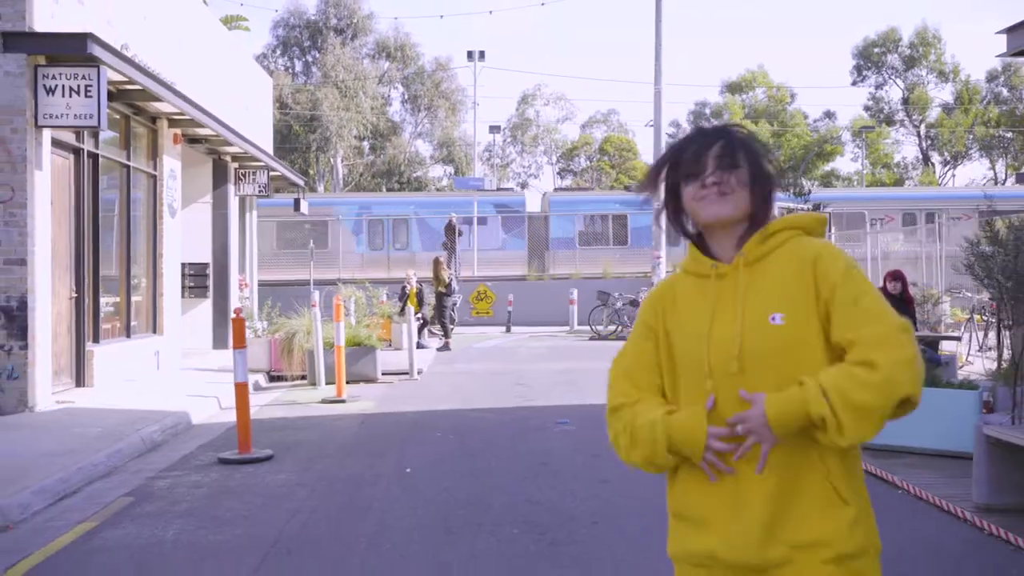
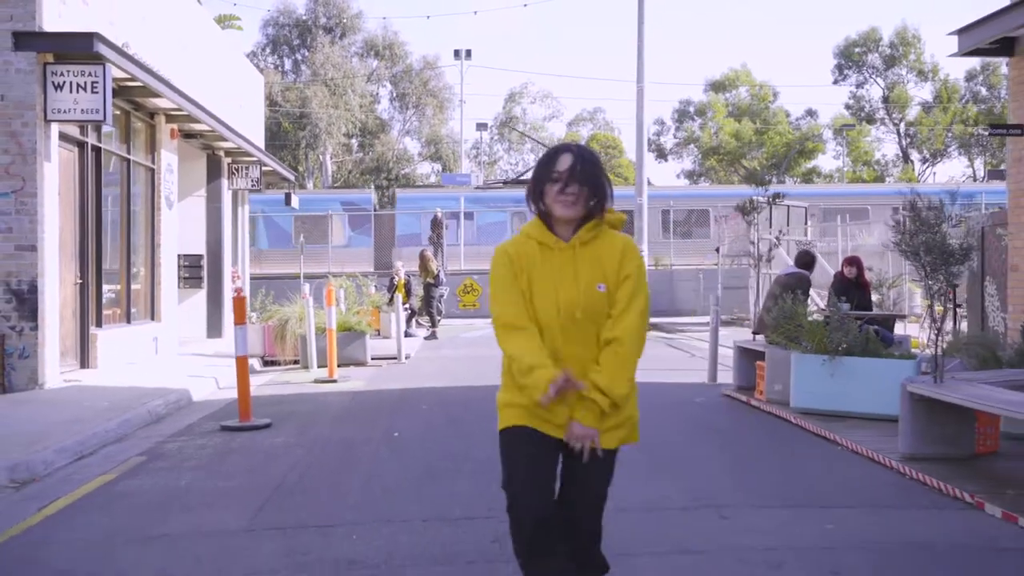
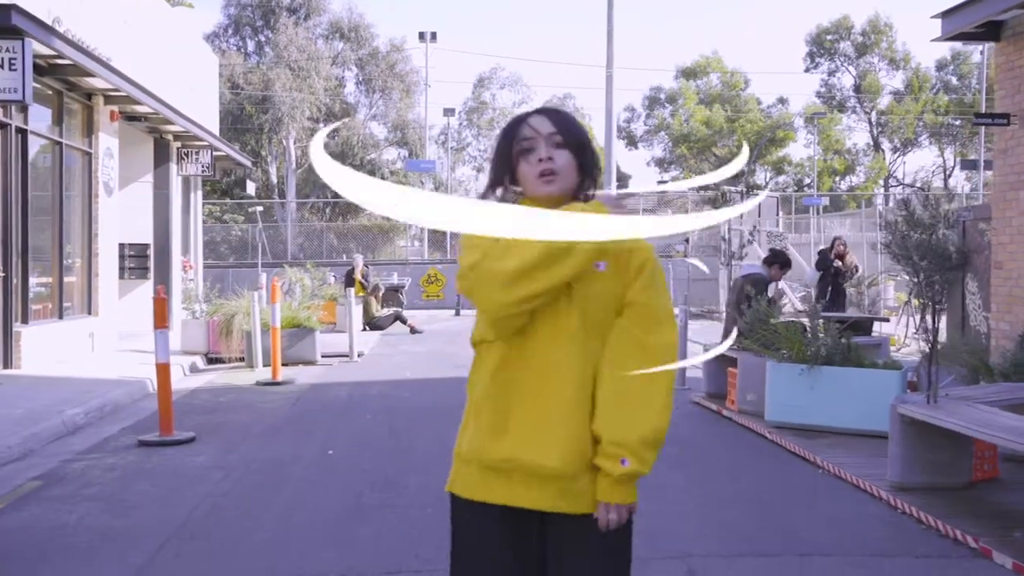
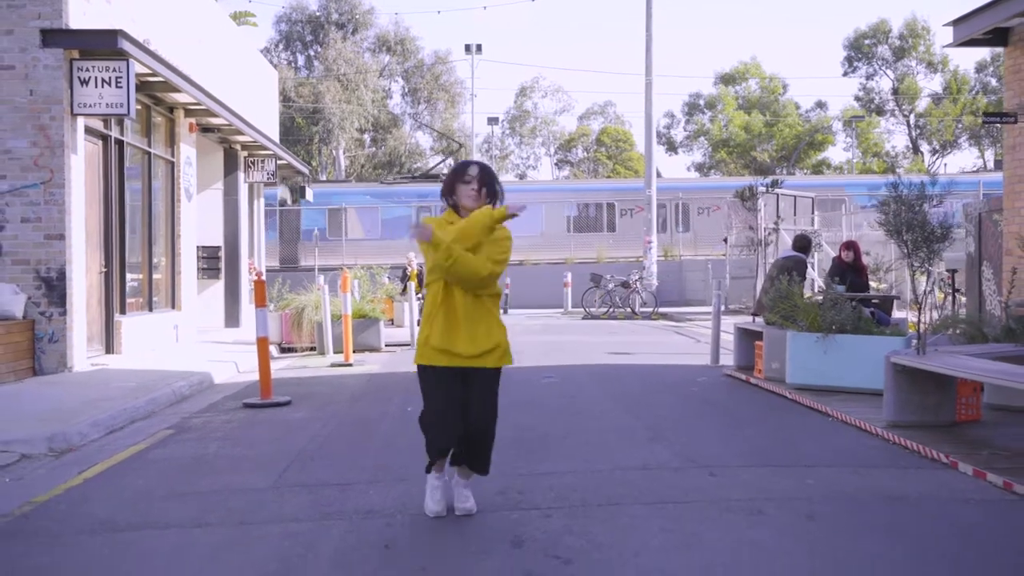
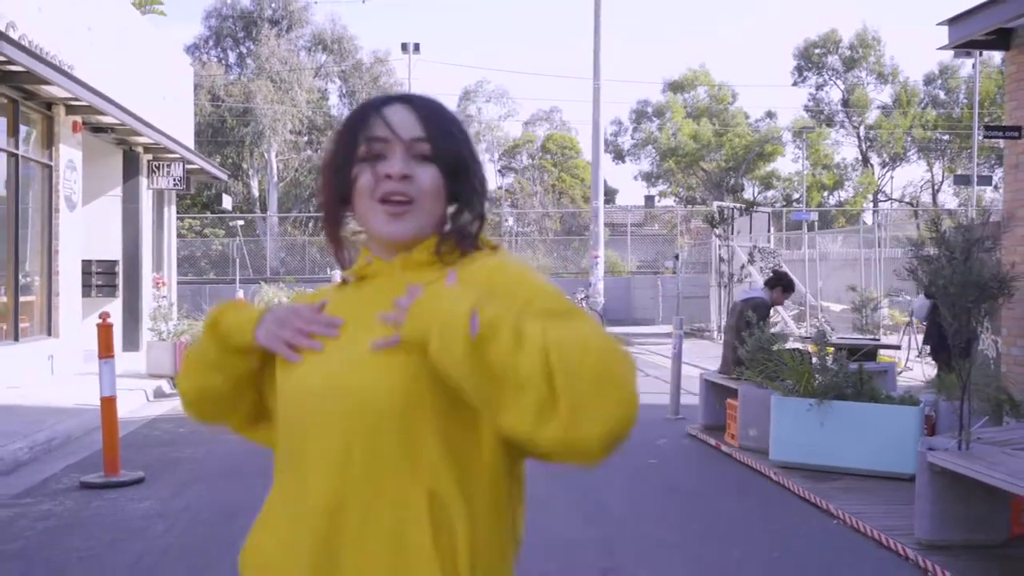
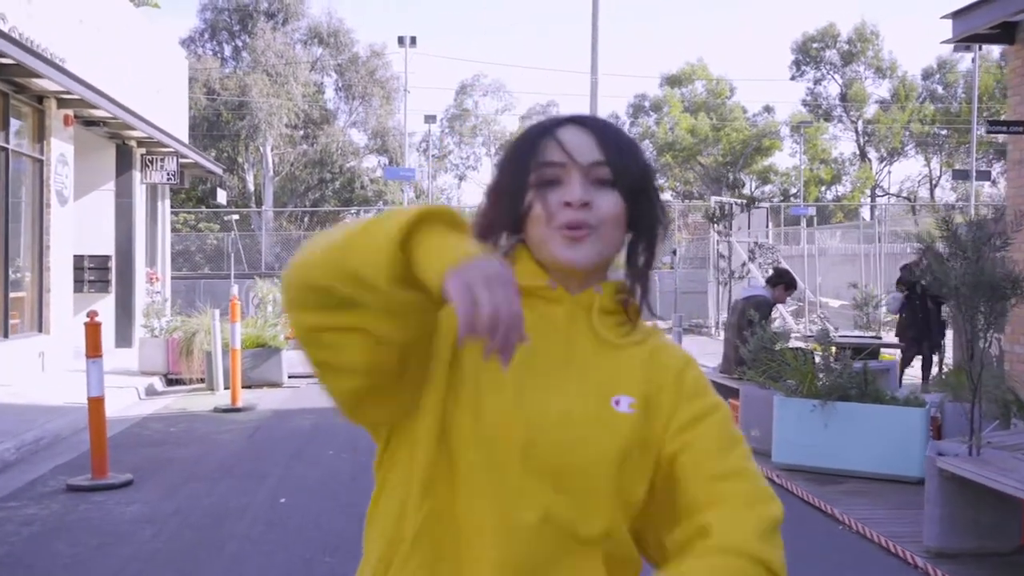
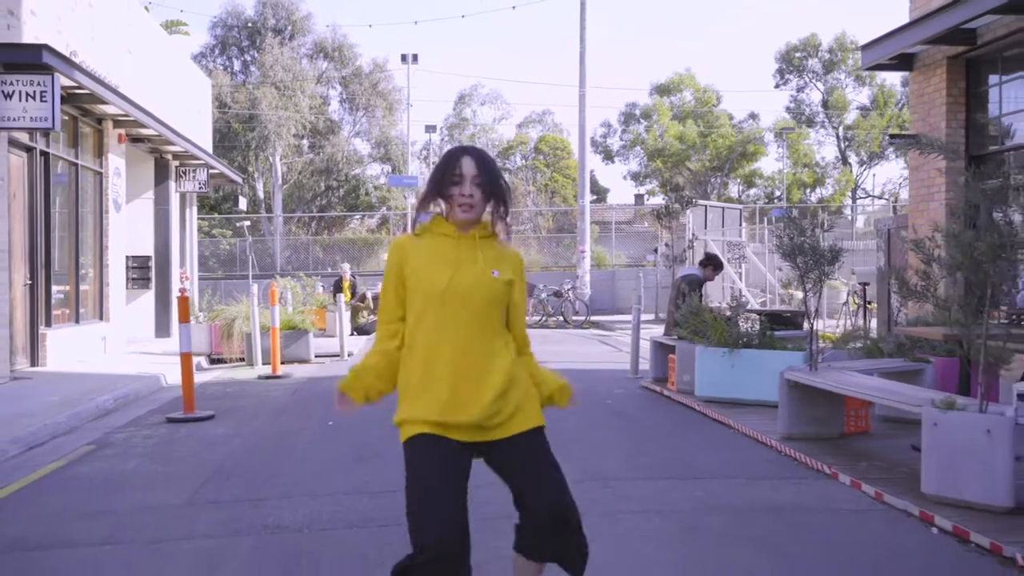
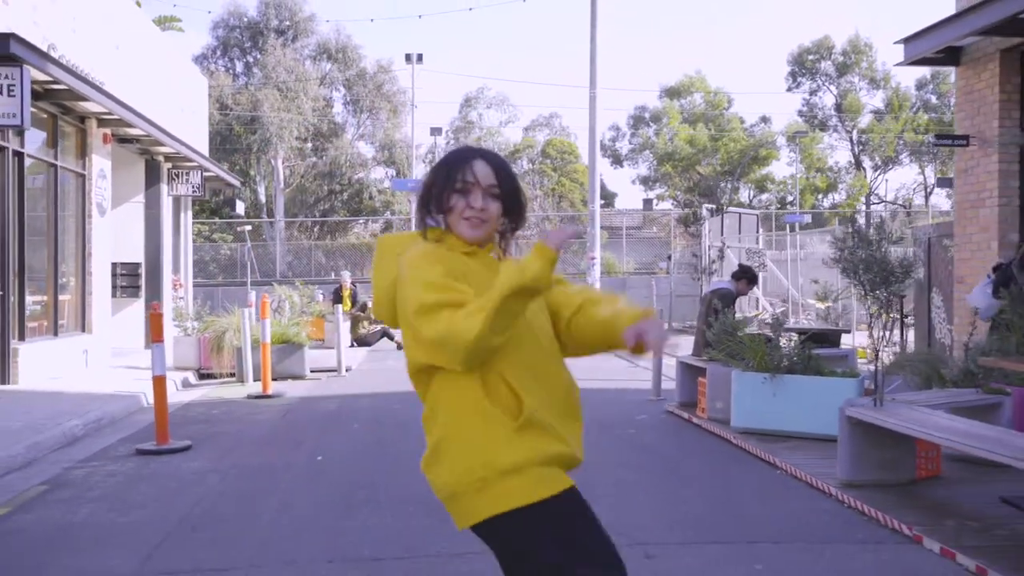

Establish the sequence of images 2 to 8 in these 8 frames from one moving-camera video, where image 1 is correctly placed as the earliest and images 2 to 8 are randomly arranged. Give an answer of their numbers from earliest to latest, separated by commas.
2, 4, 3, 6, 5, 8, 7
